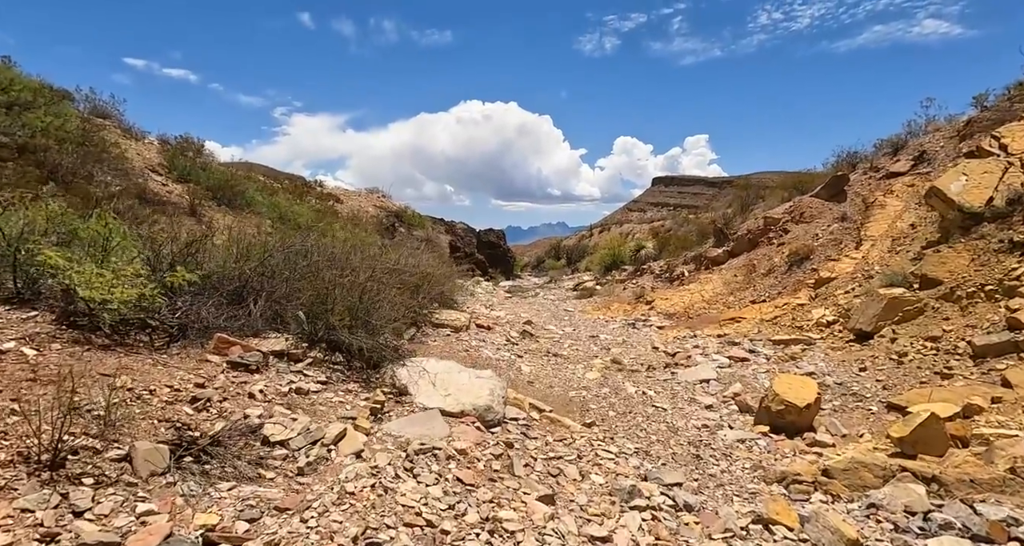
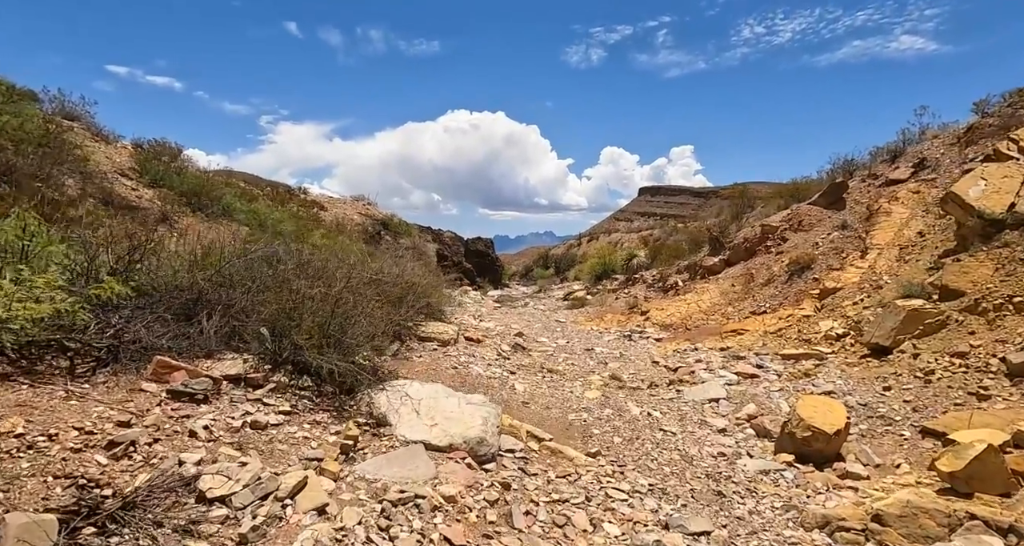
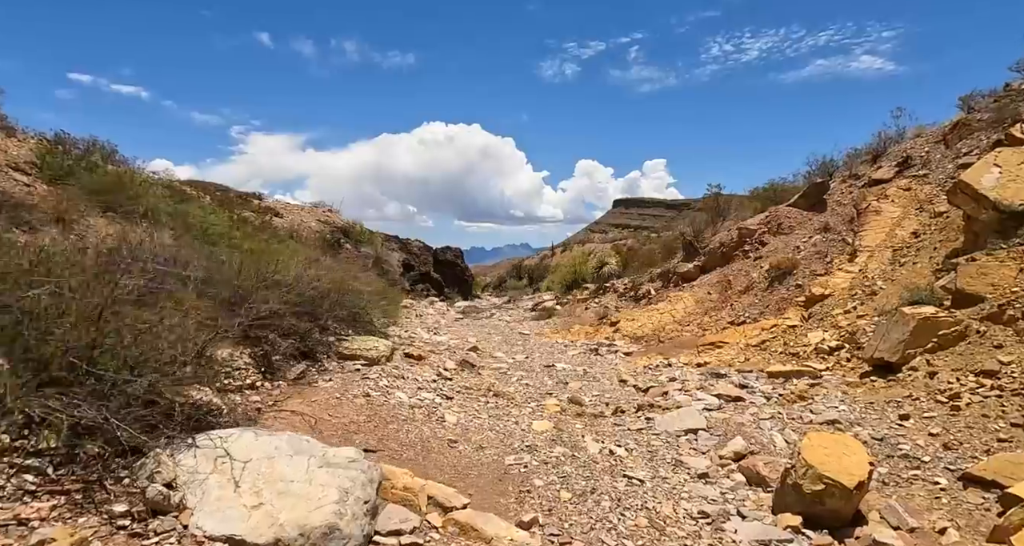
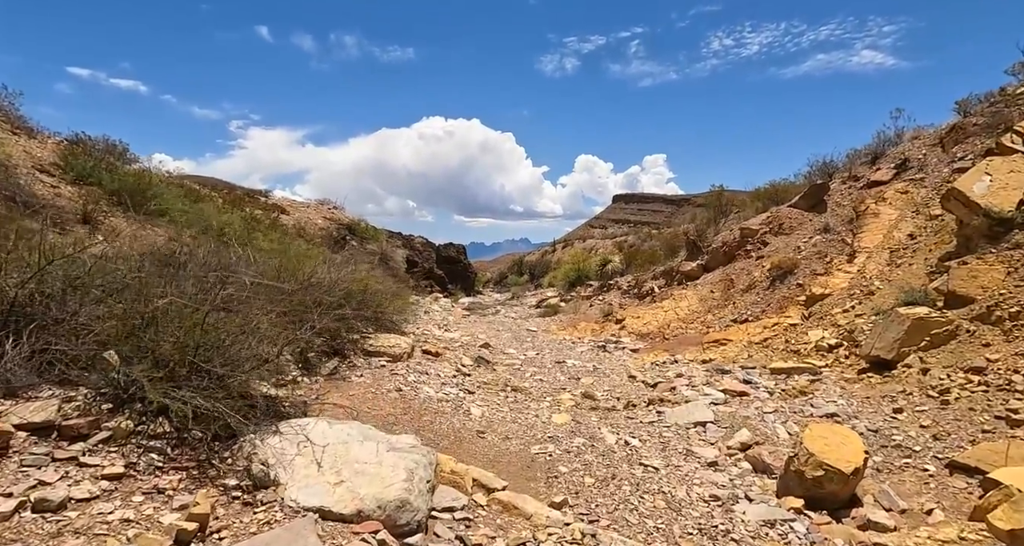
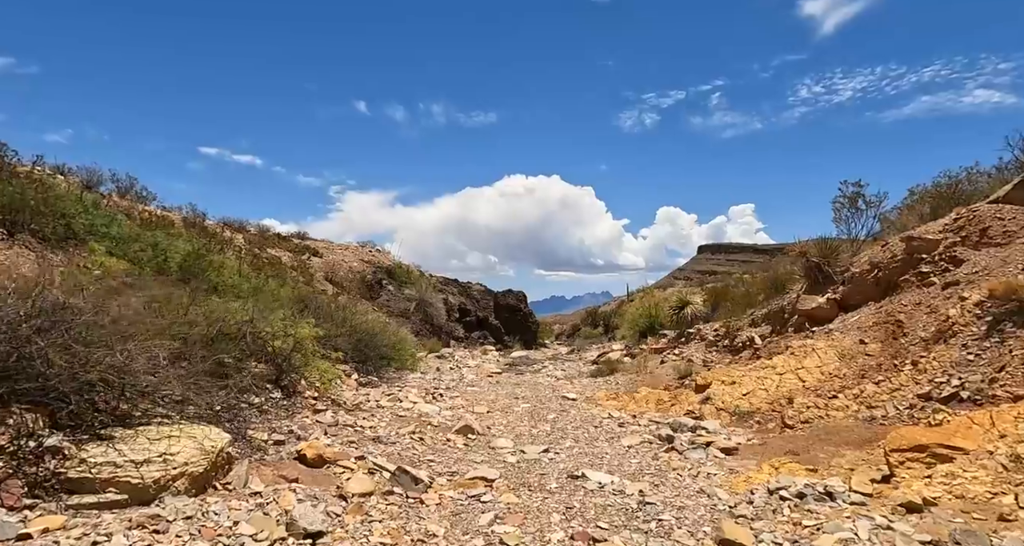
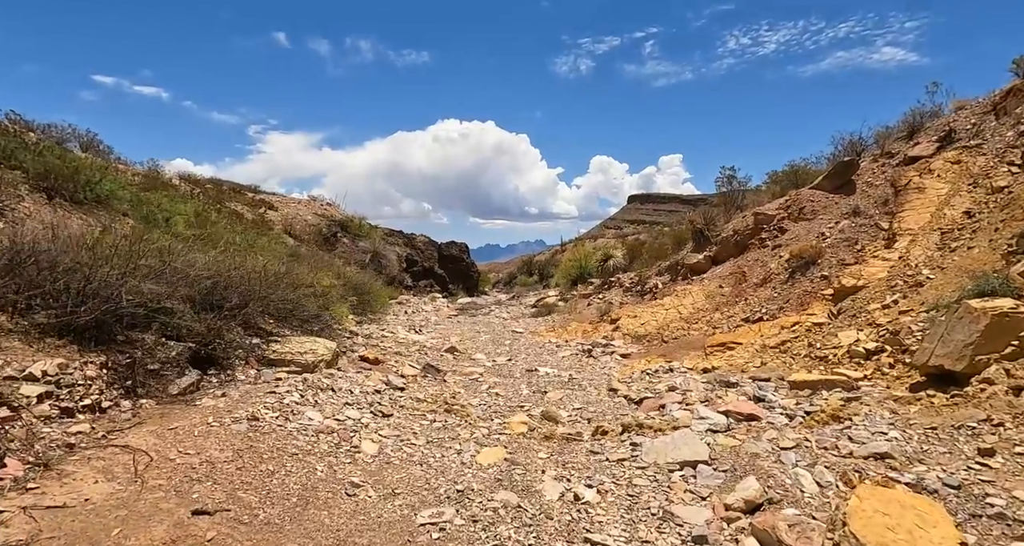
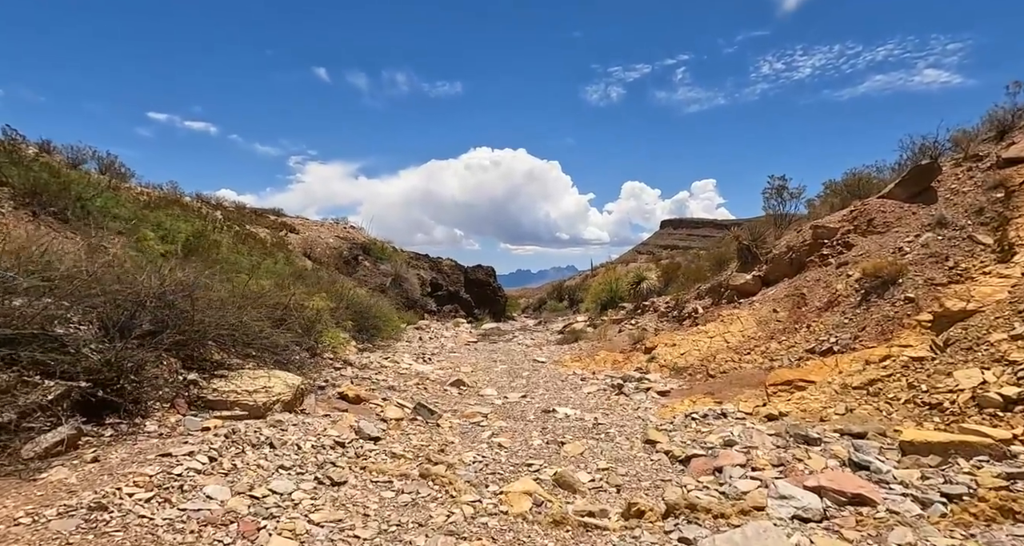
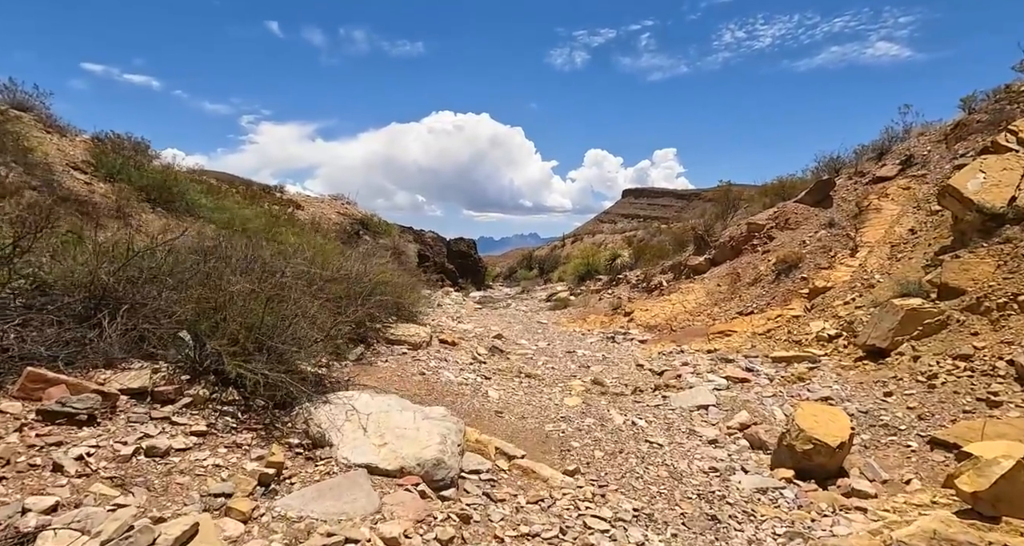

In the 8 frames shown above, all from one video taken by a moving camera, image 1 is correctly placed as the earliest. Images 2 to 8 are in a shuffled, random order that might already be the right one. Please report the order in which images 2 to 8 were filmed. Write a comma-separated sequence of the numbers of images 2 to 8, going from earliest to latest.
2, 8, 4, 3, 6, 7, 5
